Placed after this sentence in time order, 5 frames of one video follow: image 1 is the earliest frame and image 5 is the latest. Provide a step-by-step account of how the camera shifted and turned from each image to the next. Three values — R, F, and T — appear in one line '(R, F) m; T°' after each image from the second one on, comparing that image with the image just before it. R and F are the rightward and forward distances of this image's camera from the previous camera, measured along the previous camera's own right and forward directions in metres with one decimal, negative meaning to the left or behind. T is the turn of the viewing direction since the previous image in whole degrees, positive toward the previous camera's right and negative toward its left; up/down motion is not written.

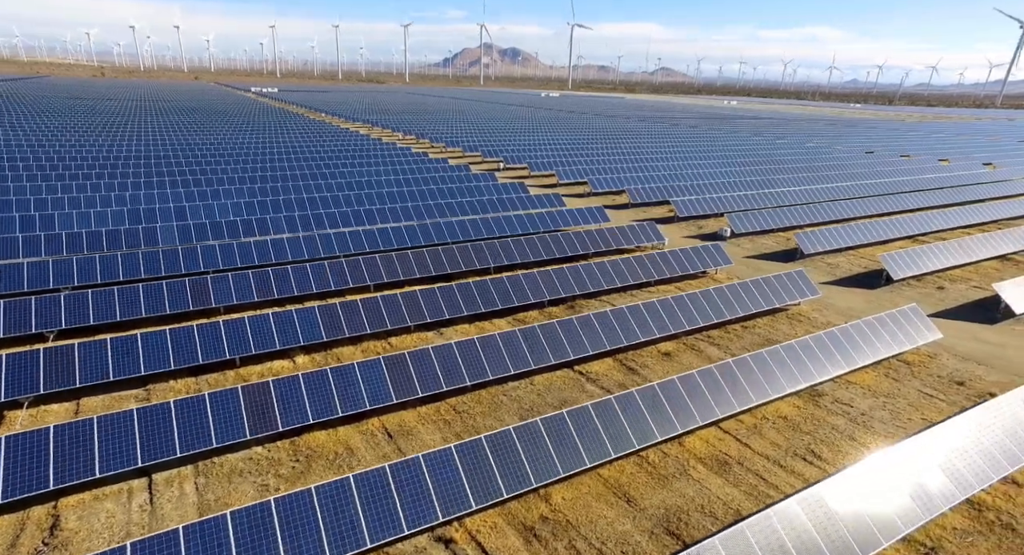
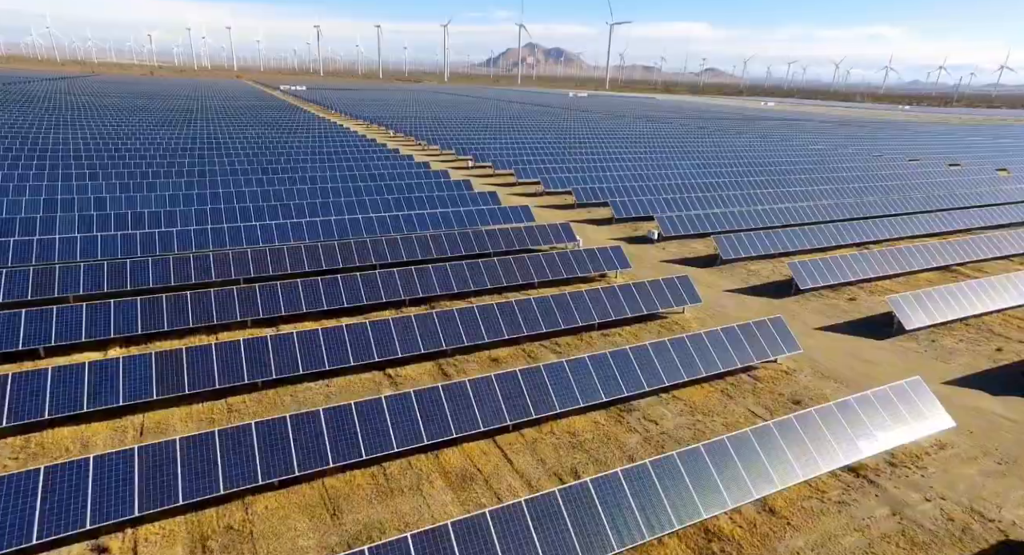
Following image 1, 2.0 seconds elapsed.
(+5.4, +0.7) m; -3°
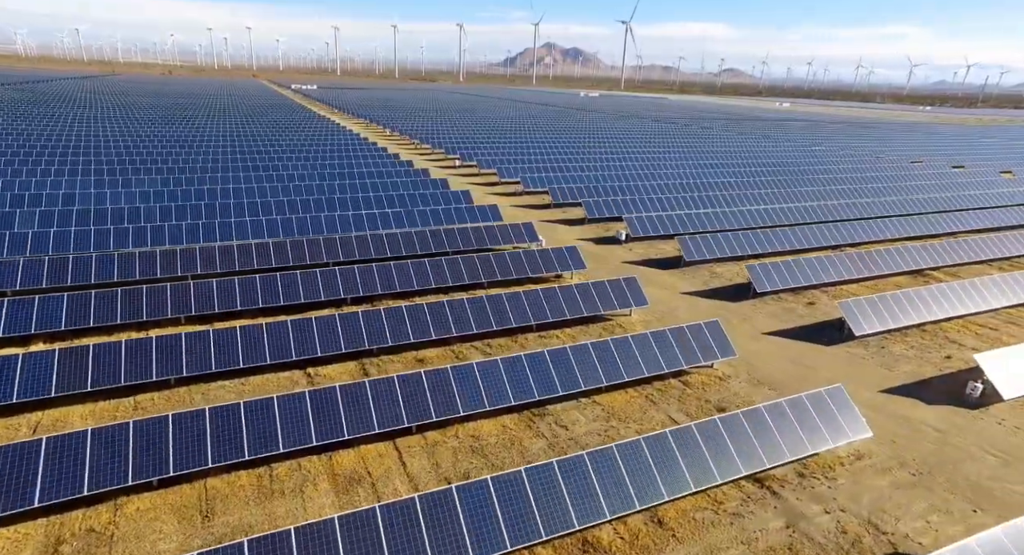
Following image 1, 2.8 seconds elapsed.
(+2.2, +0.3) m; -1°
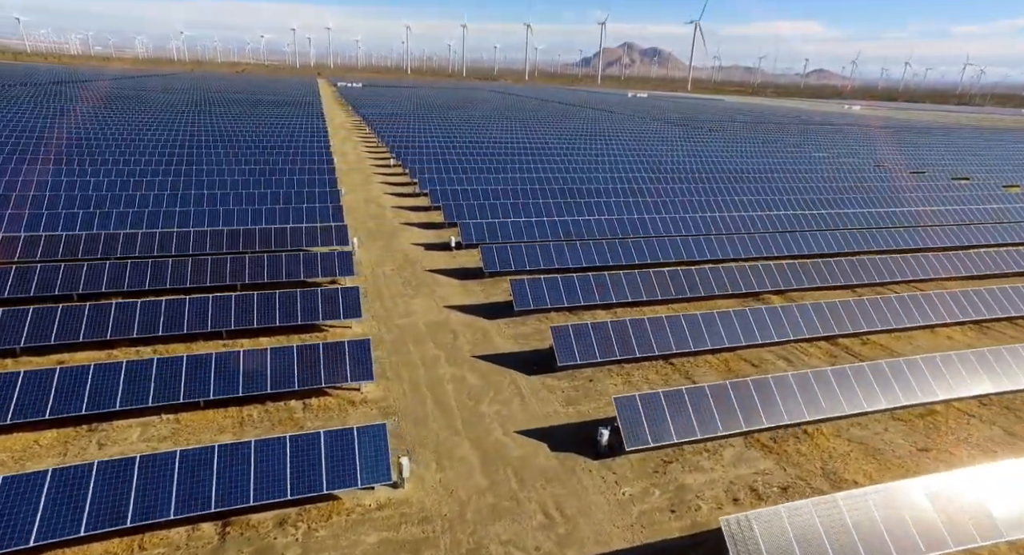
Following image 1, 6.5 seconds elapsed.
(+10.2, +1.7) m; -6°
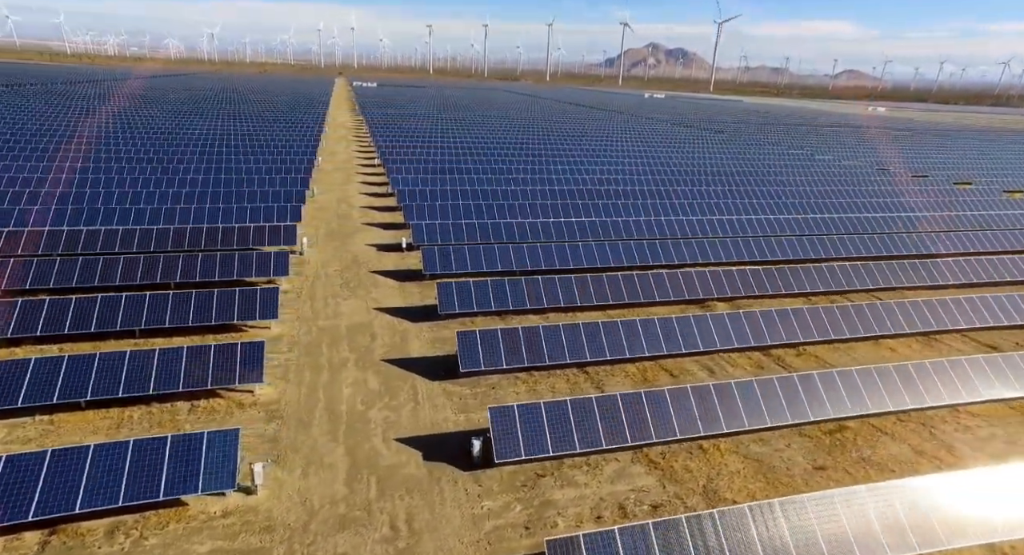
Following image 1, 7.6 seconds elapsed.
(+2.9, +0.4) m; -2°
